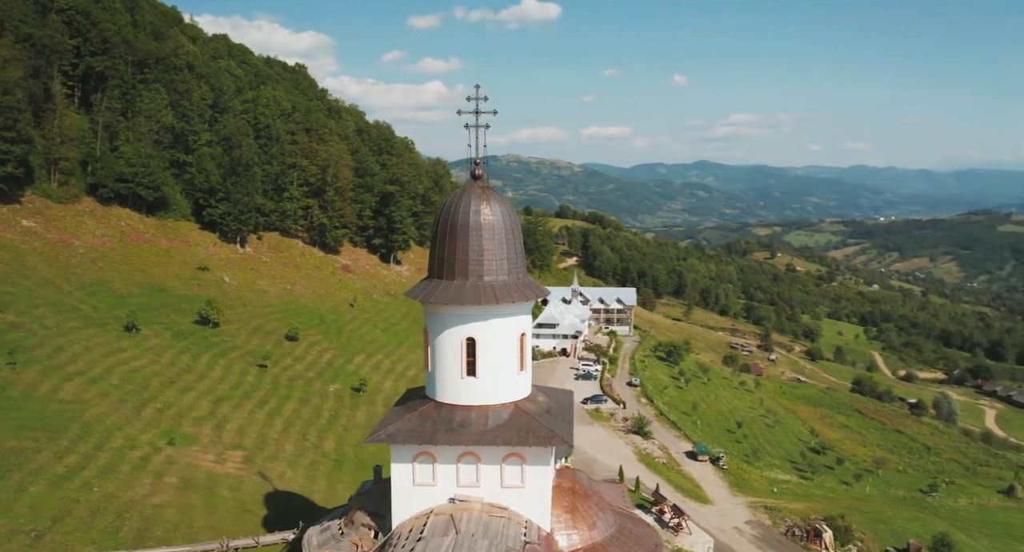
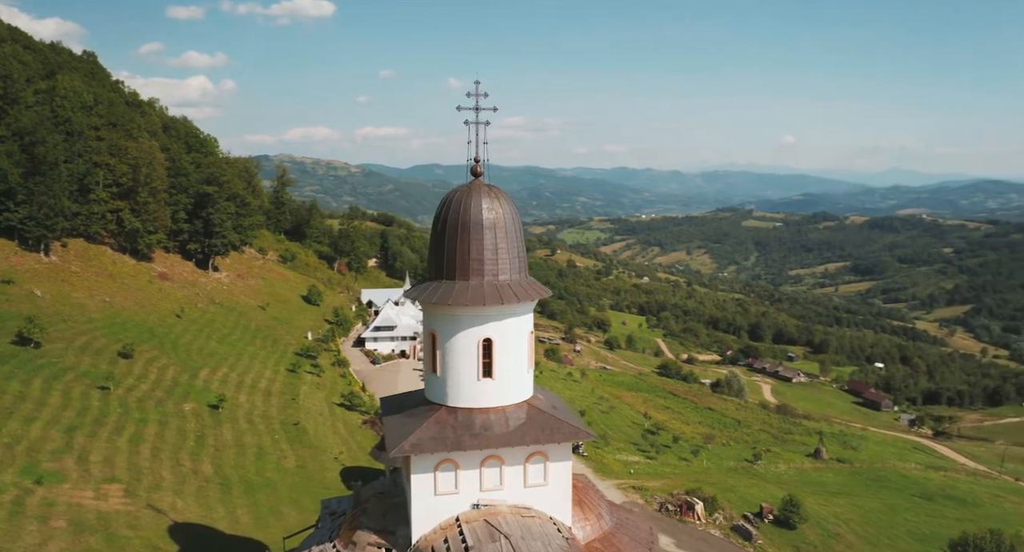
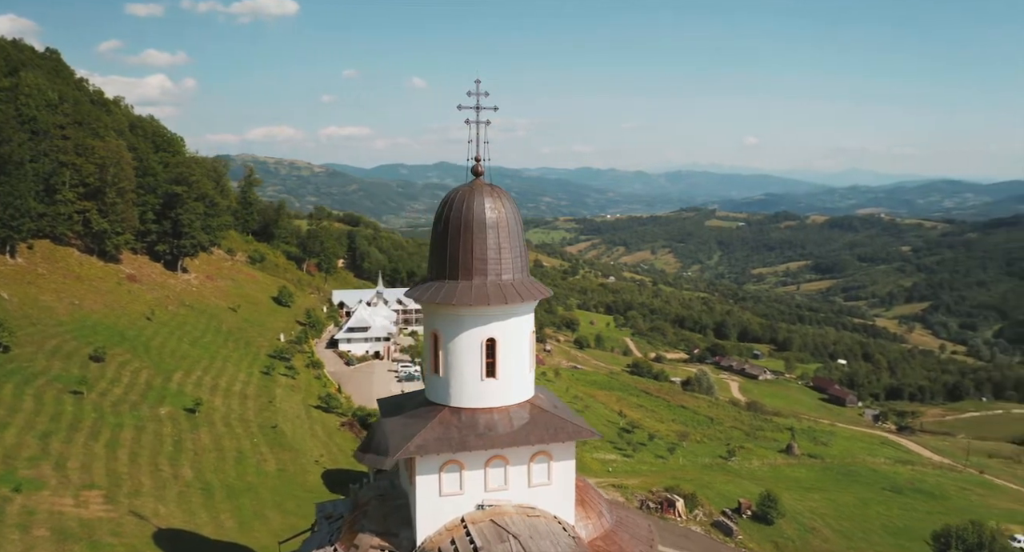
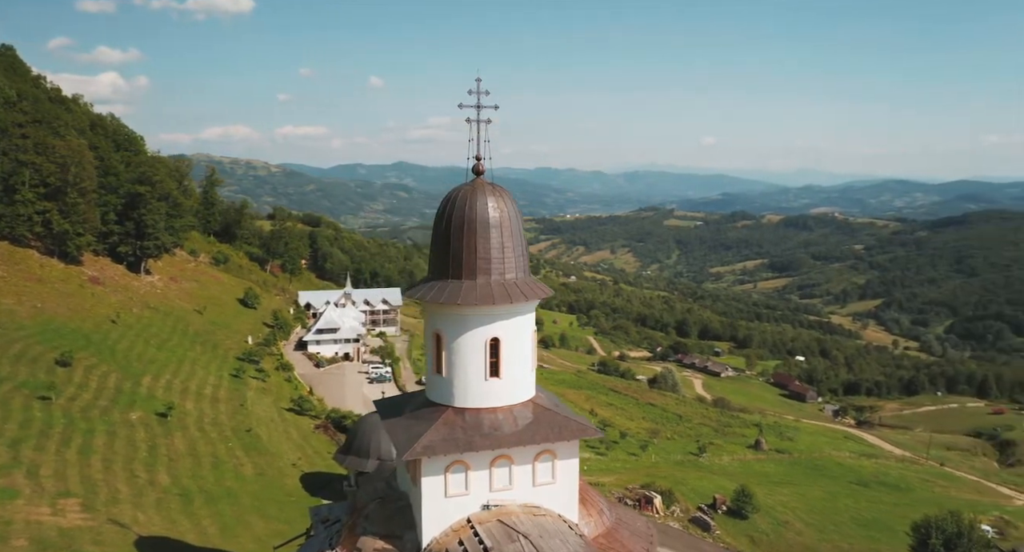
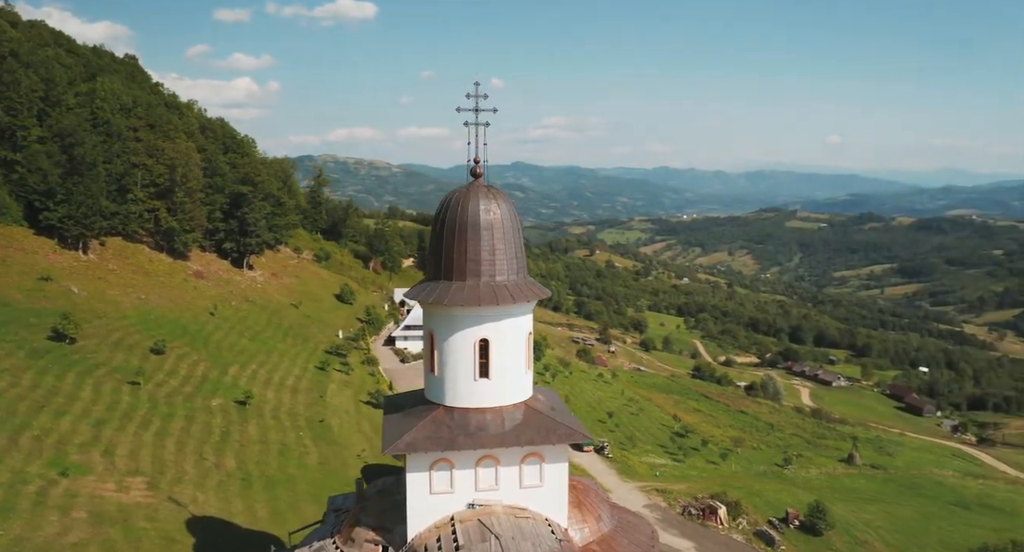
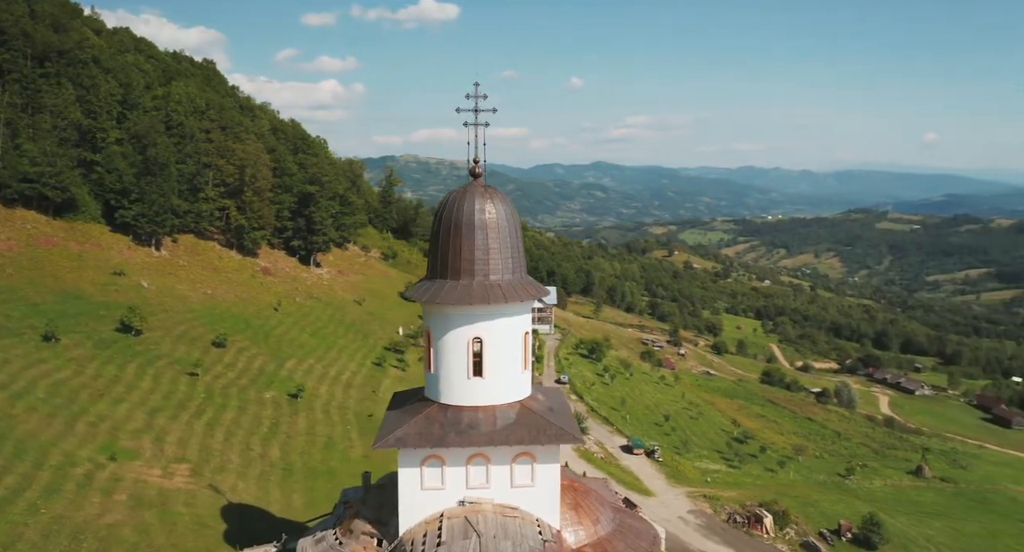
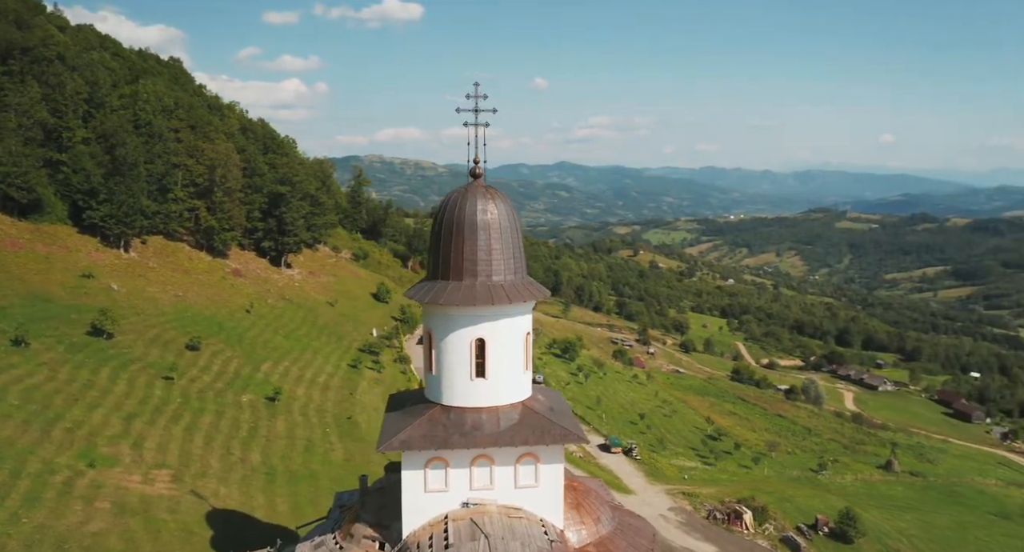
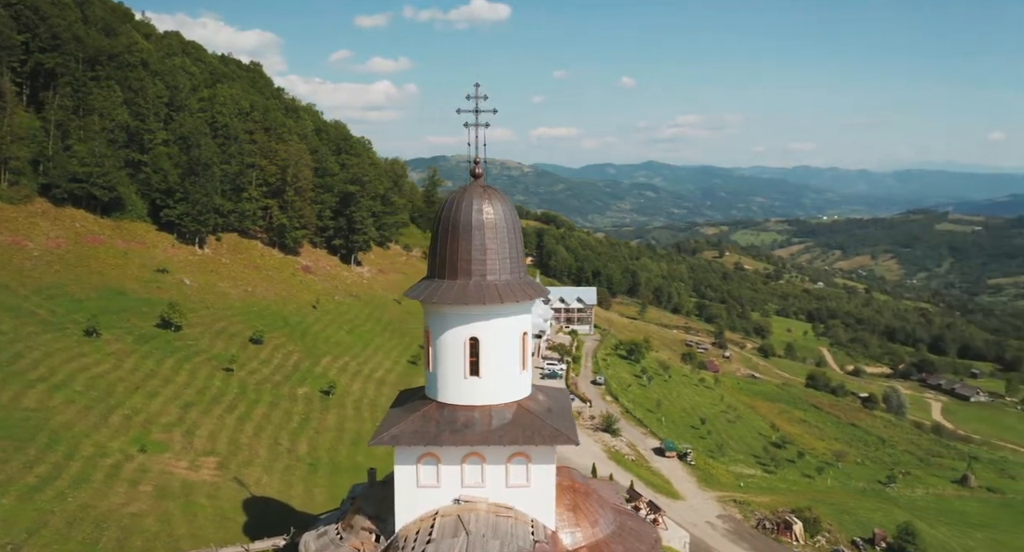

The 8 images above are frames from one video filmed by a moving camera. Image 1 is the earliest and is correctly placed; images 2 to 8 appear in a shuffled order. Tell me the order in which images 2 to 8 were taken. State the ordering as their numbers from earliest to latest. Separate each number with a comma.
8, 6, 7, 5, 2, 3, 4
